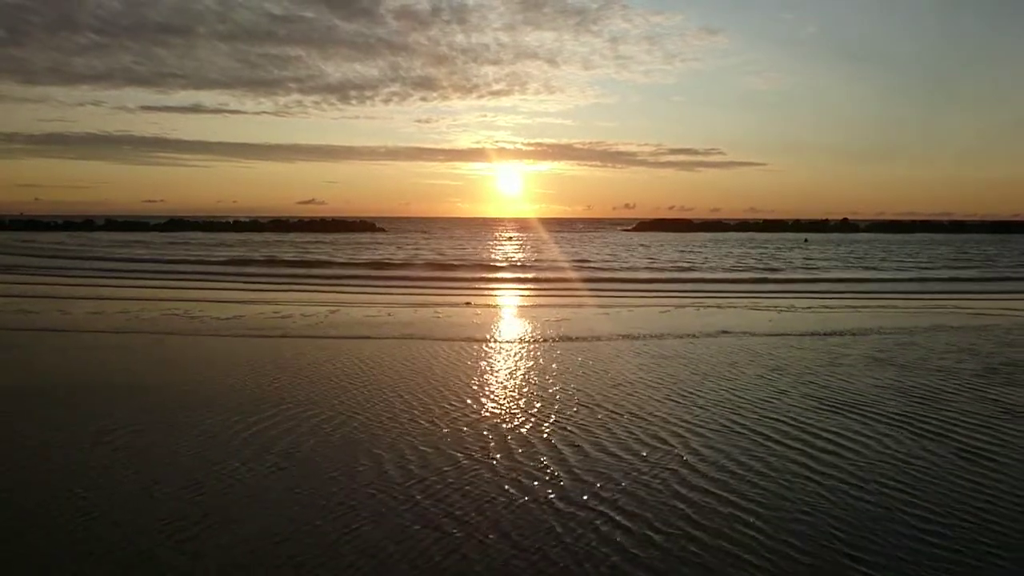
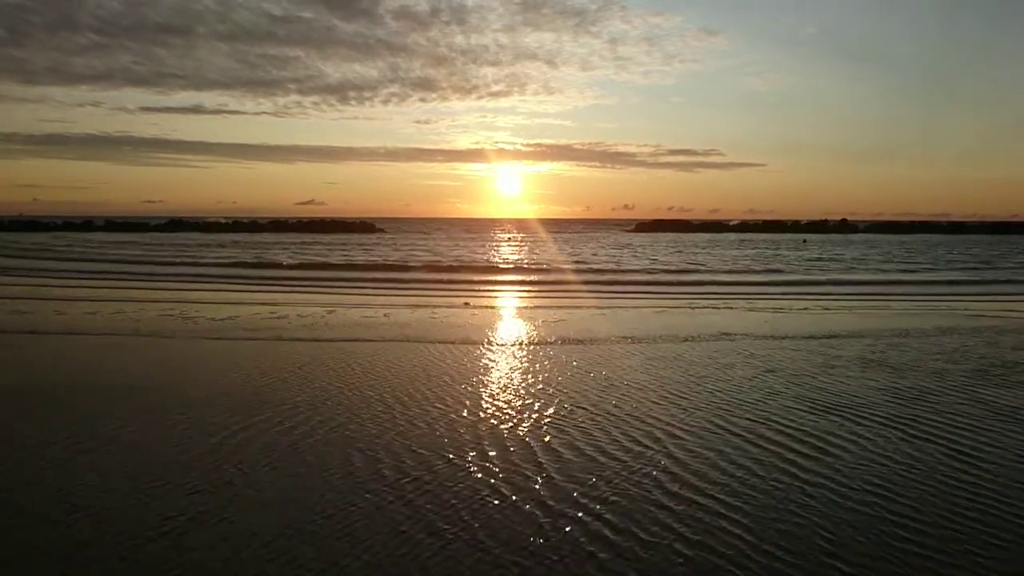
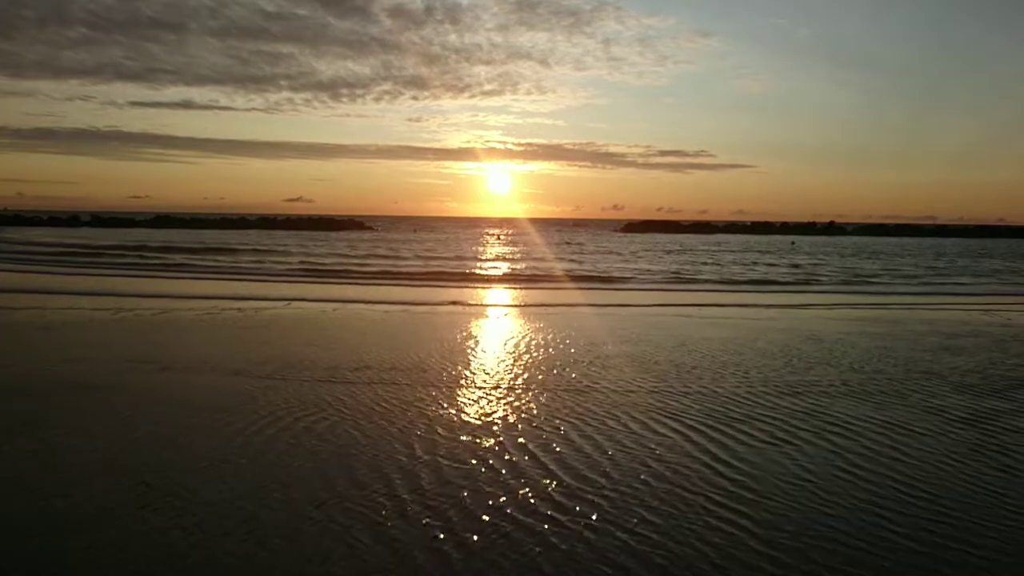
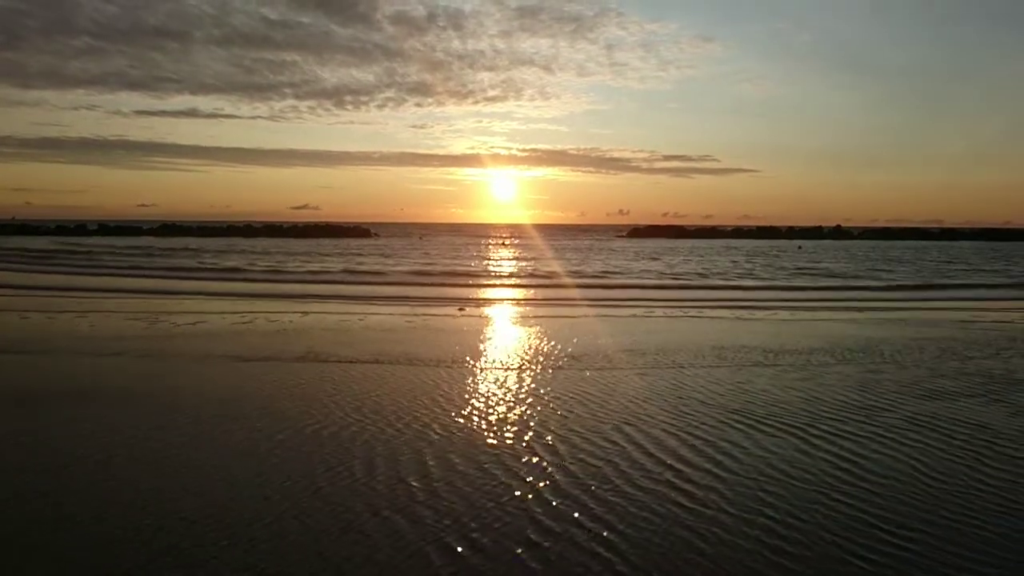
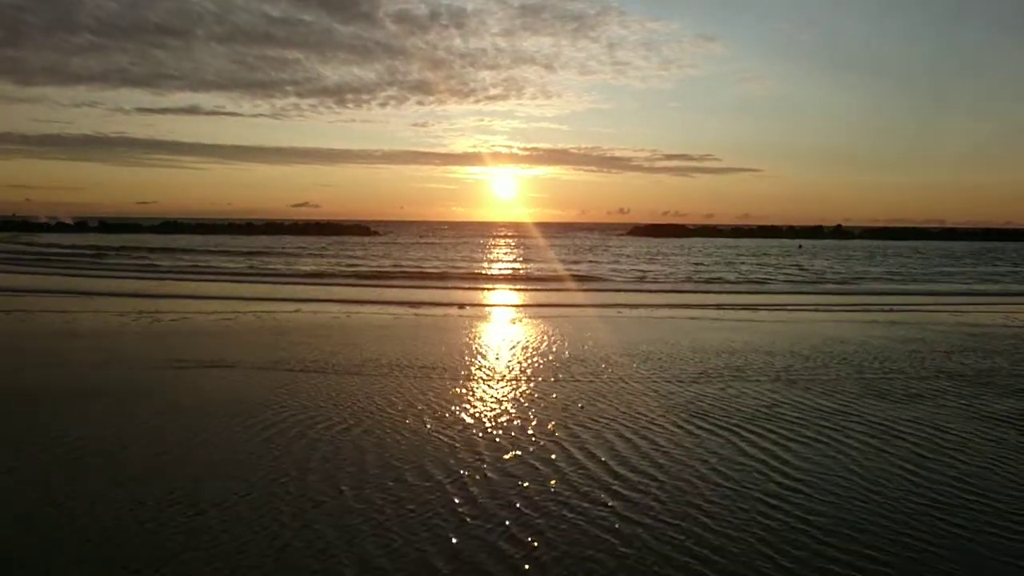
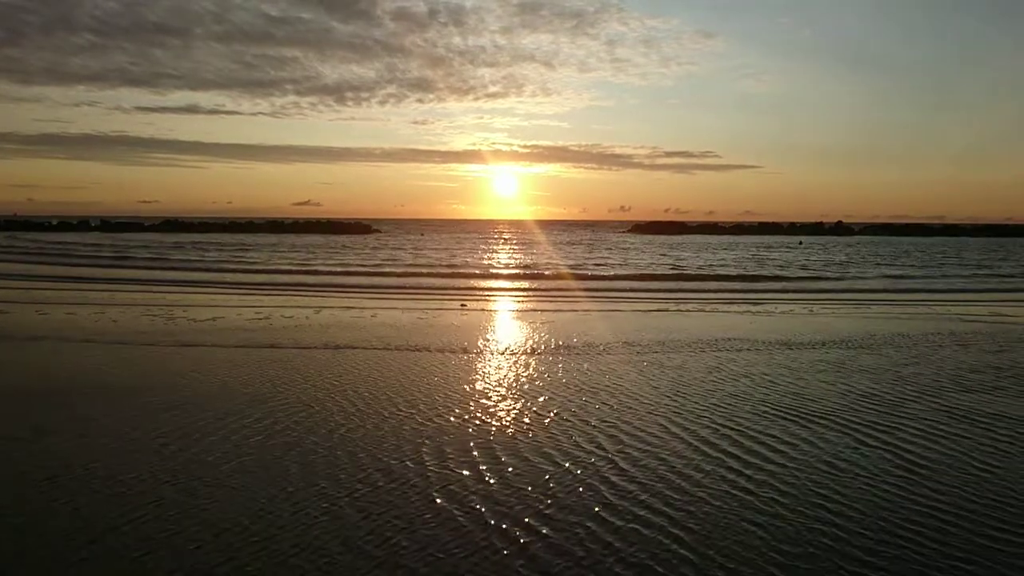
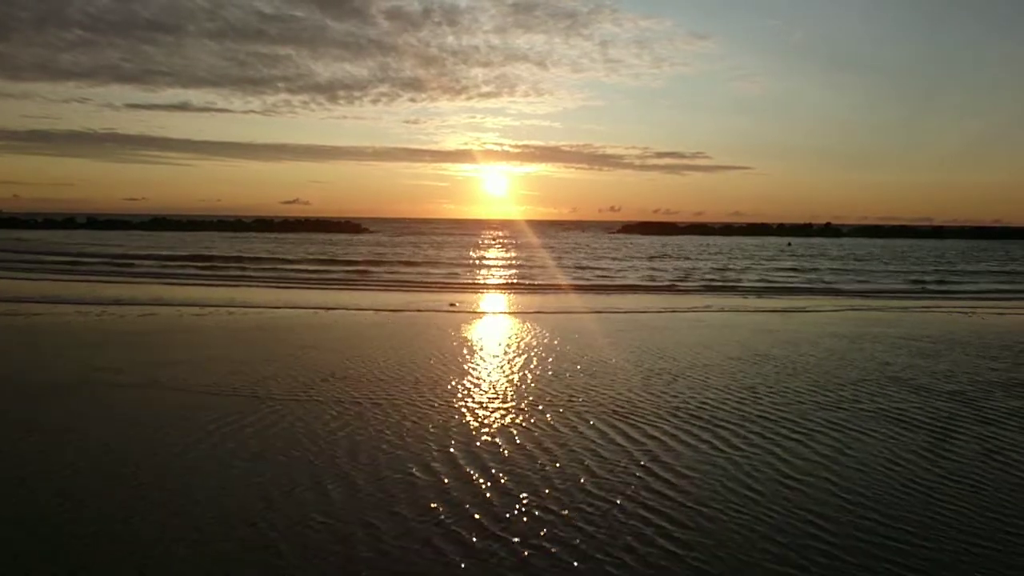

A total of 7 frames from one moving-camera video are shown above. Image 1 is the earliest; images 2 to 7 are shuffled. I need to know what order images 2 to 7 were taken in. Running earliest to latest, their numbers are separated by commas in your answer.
2, 6, 4, 5, 3, 7
